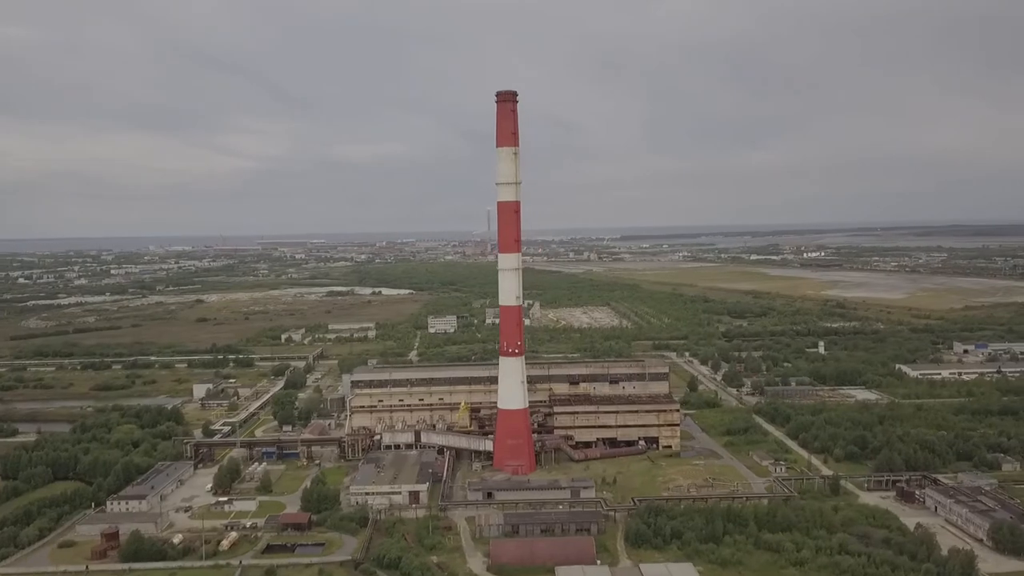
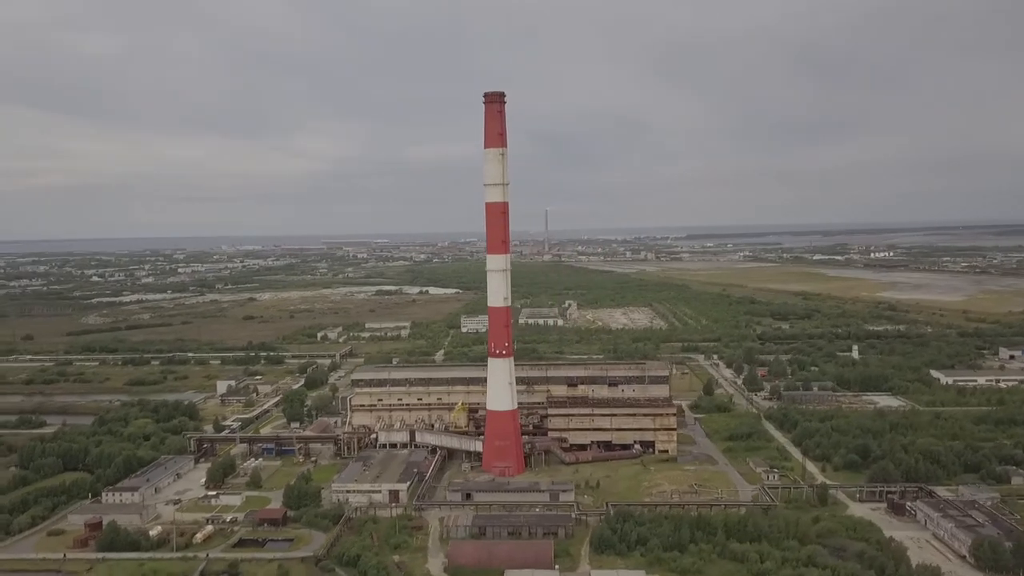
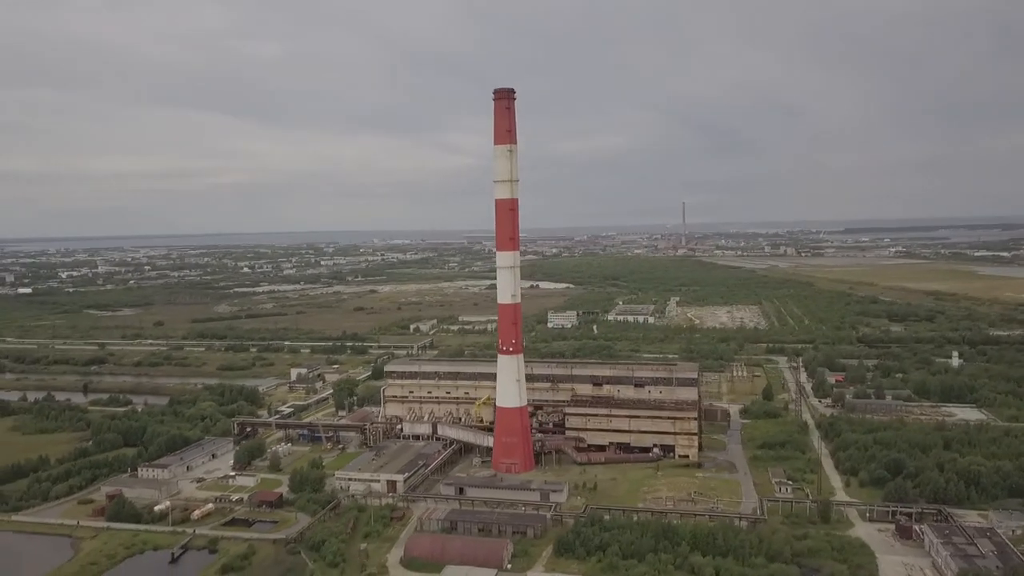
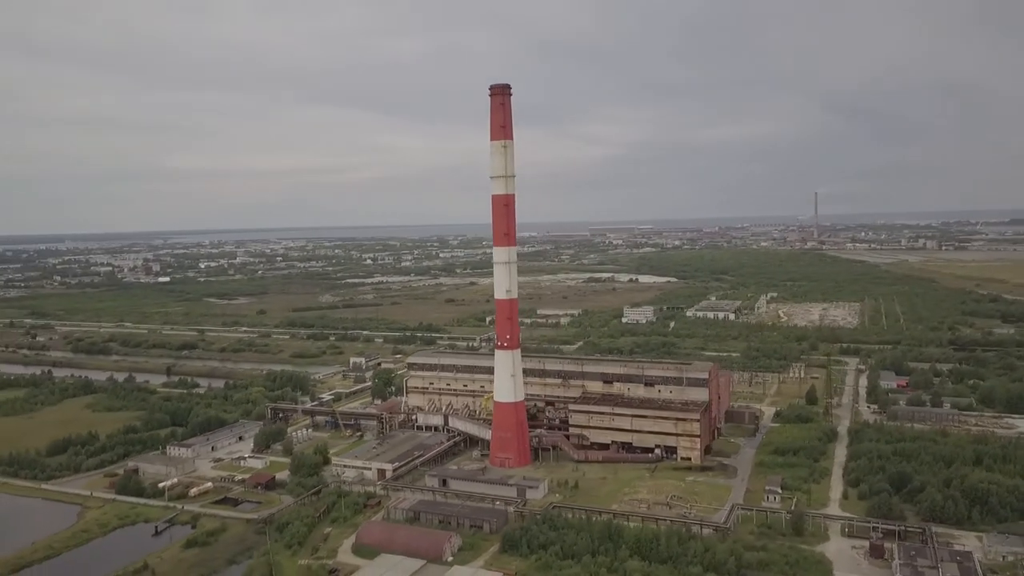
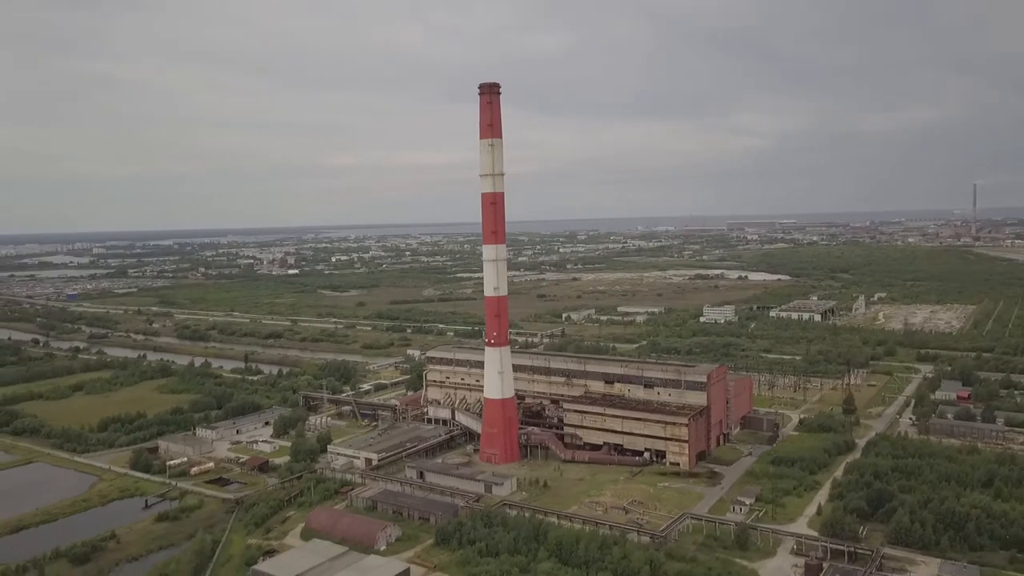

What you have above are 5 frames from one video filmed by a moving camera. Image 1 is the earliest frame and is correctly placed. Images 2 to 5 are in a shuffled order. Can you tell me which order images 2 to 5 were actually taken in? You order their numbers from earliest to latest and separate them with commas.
2, 3, 4, 5
